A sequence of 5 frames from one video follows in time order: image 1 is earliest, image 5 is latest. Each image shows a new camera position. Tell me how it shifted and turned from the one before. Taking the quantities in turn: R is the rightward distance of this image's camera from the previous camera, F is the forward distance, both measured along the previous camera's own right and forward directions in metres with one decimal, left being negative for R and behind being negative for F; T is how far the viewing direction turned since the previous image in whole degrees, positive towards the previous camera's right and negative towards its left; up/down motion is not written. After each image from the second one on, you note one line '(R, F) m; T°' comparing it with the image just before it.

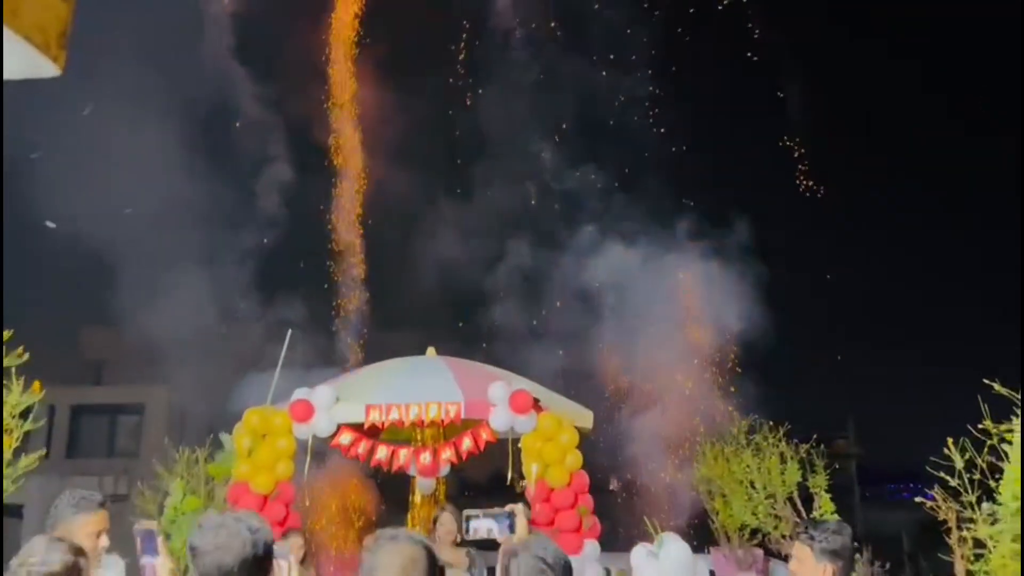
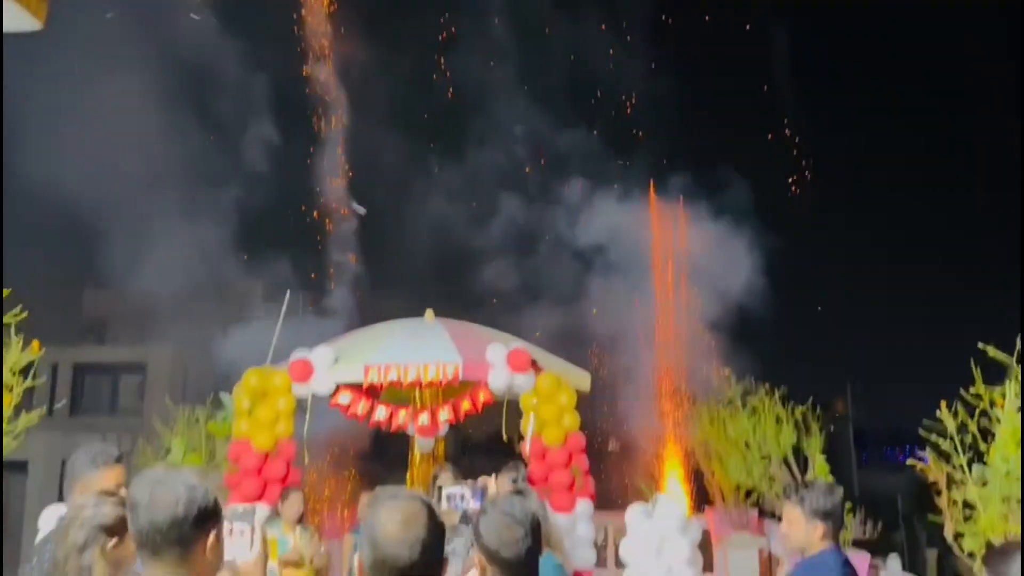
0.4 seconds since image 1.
(0.0, 0.0) m; 0°
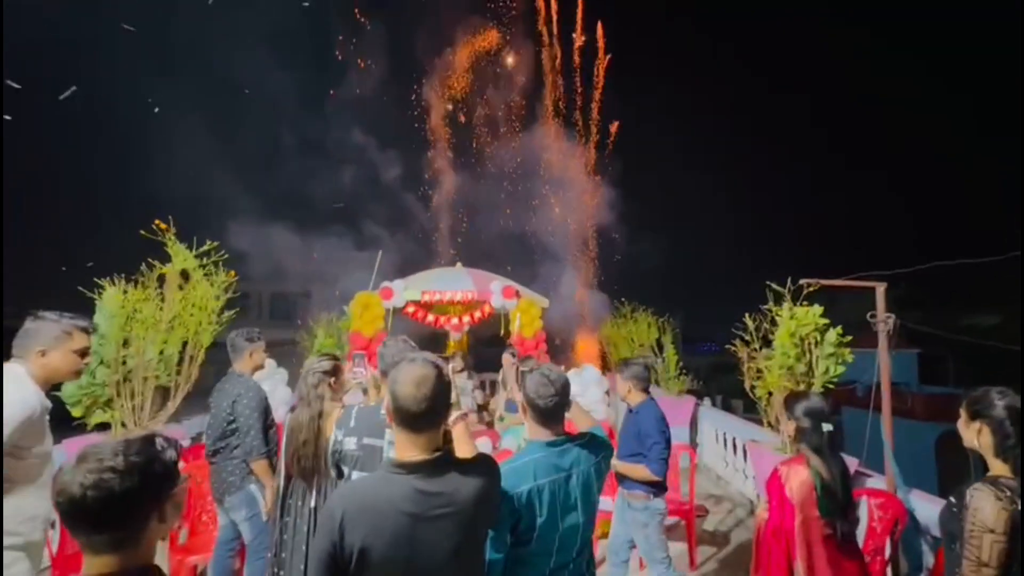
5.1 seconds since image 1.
(-0.1, -2.1) m; +2°
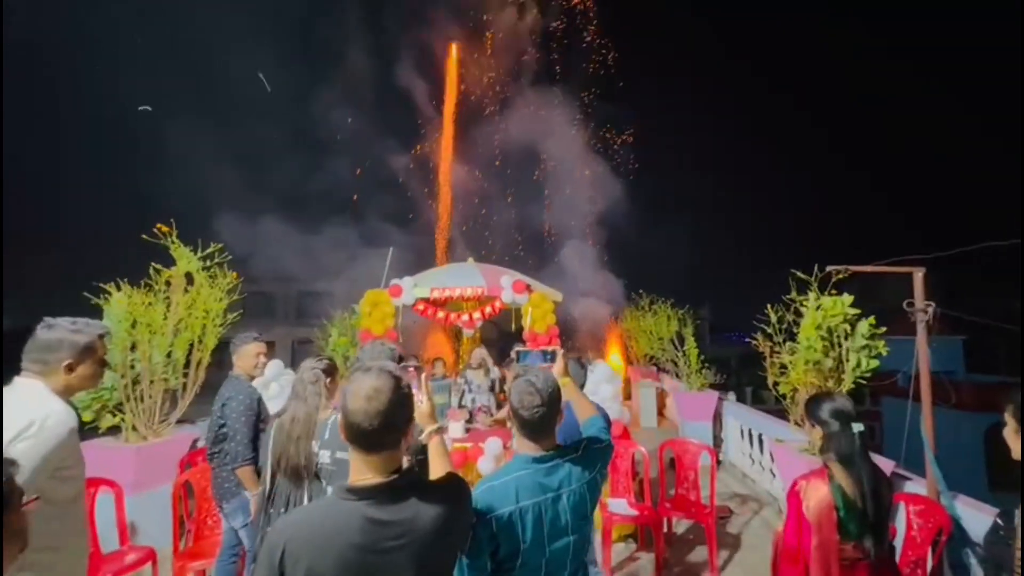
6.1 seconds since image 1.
(+0.1, +0.1) m; -2°
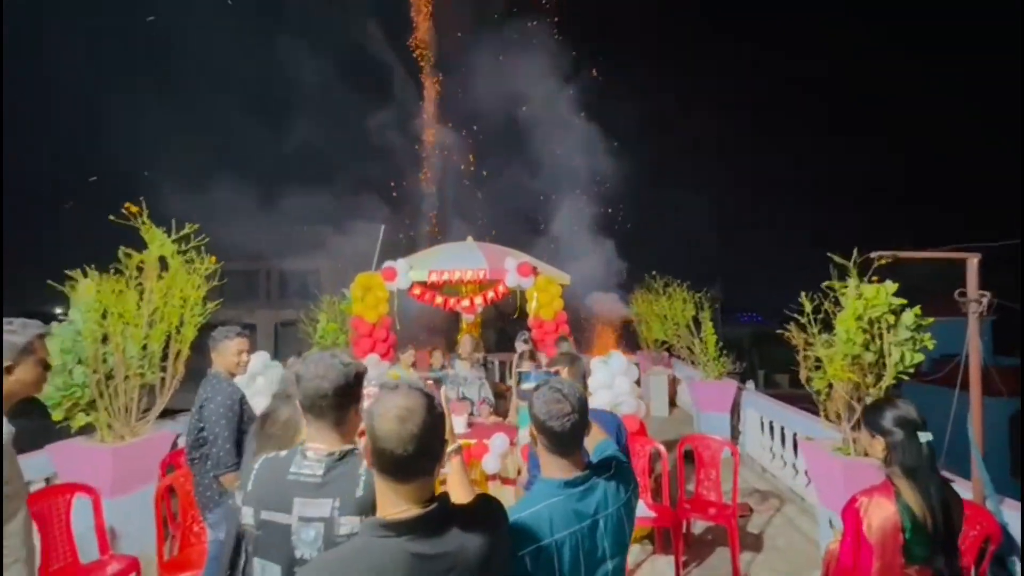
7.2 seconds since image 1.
(-0.1, +0.3) m; +1°
